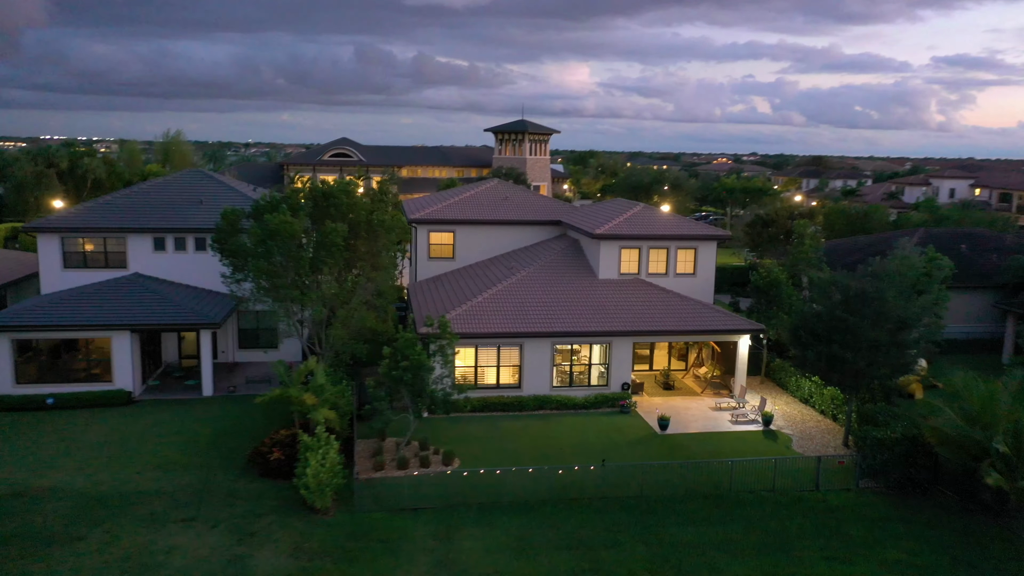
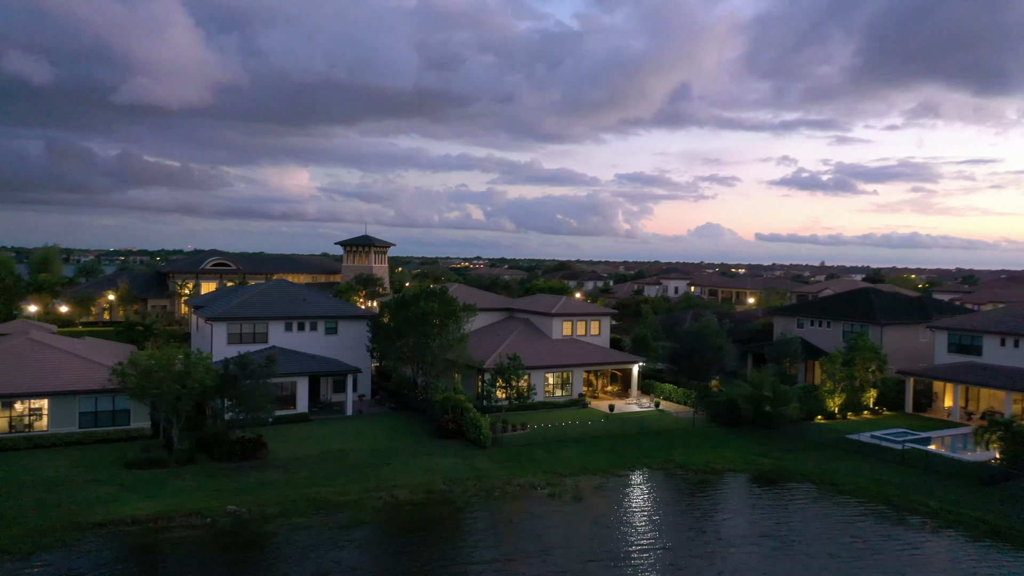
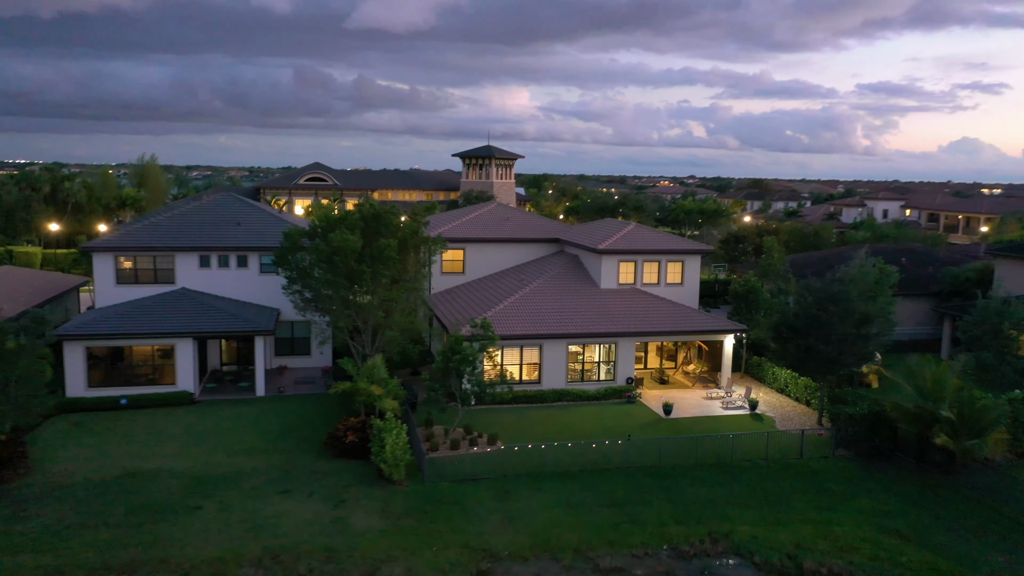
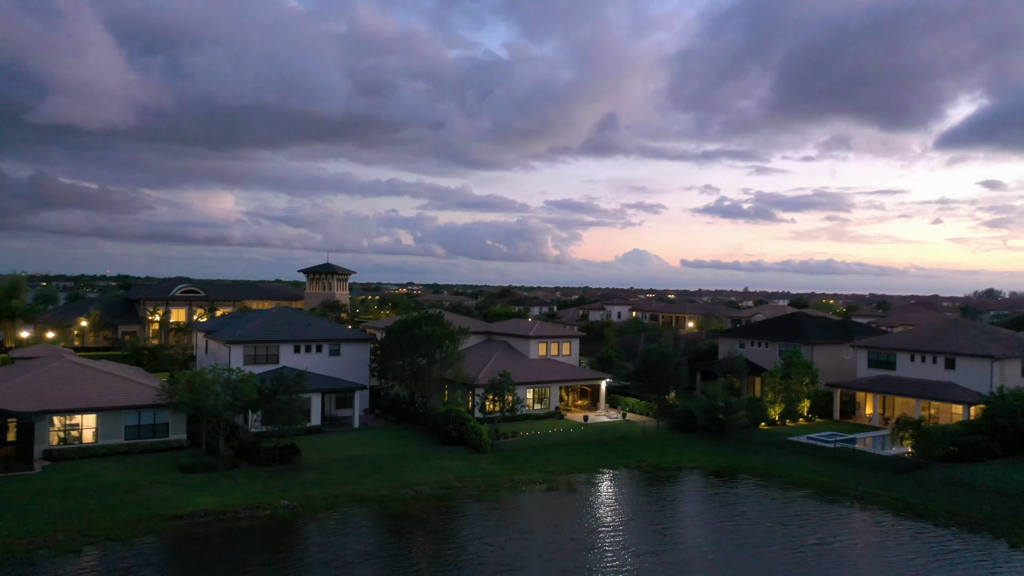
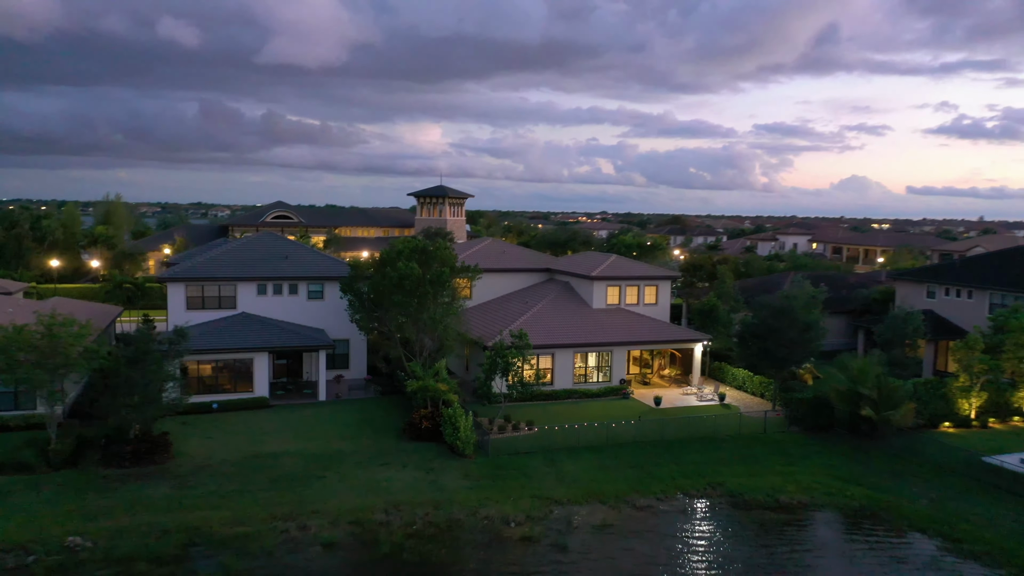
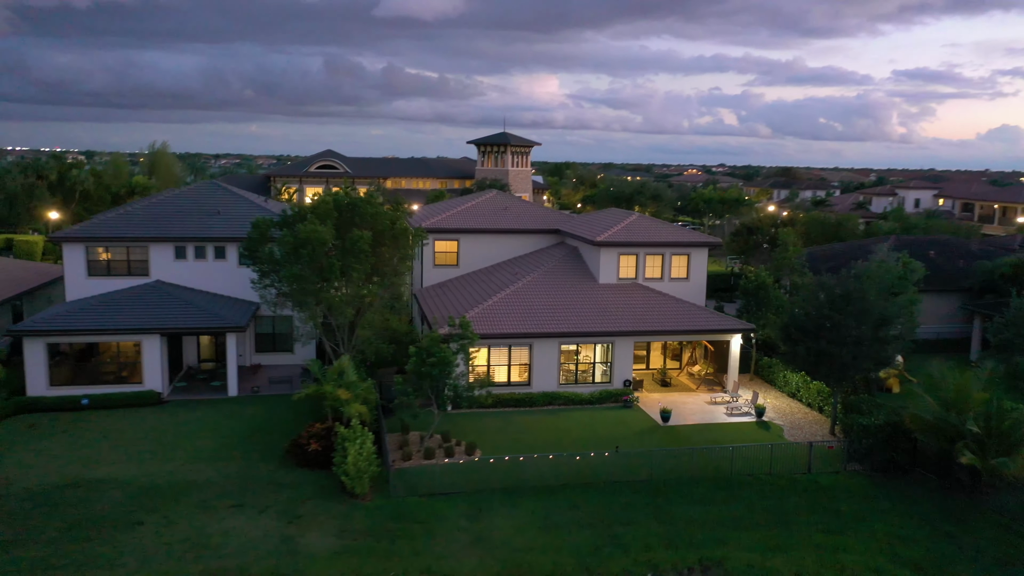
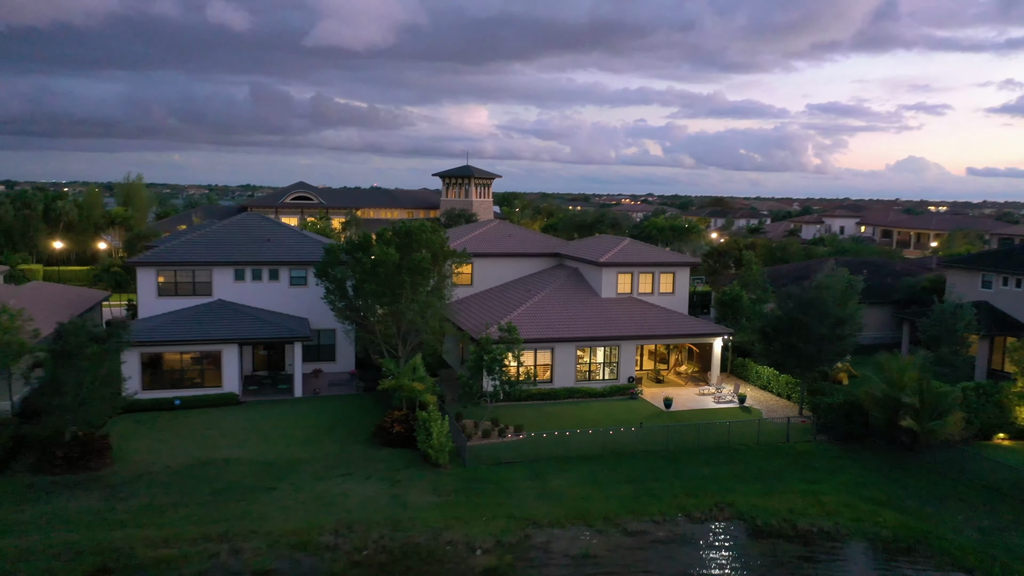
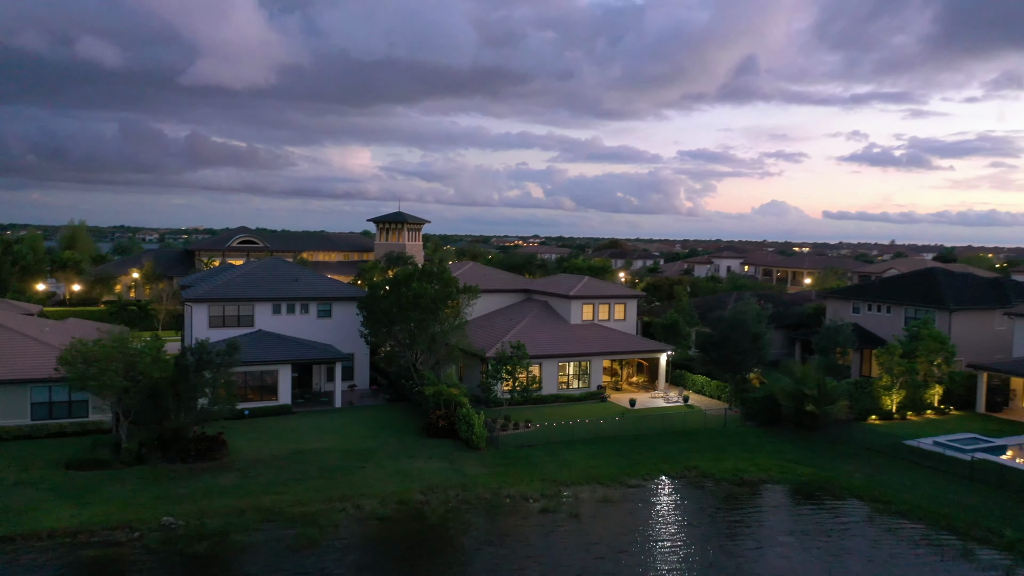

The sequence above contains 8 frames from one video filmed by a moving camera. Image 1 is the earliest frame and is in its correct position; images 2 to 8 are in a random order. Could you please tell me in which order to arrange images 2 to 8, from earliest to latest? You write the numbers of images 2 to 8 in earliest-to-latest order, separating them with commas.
6, 3, 7, 5, 8, 2, 4
